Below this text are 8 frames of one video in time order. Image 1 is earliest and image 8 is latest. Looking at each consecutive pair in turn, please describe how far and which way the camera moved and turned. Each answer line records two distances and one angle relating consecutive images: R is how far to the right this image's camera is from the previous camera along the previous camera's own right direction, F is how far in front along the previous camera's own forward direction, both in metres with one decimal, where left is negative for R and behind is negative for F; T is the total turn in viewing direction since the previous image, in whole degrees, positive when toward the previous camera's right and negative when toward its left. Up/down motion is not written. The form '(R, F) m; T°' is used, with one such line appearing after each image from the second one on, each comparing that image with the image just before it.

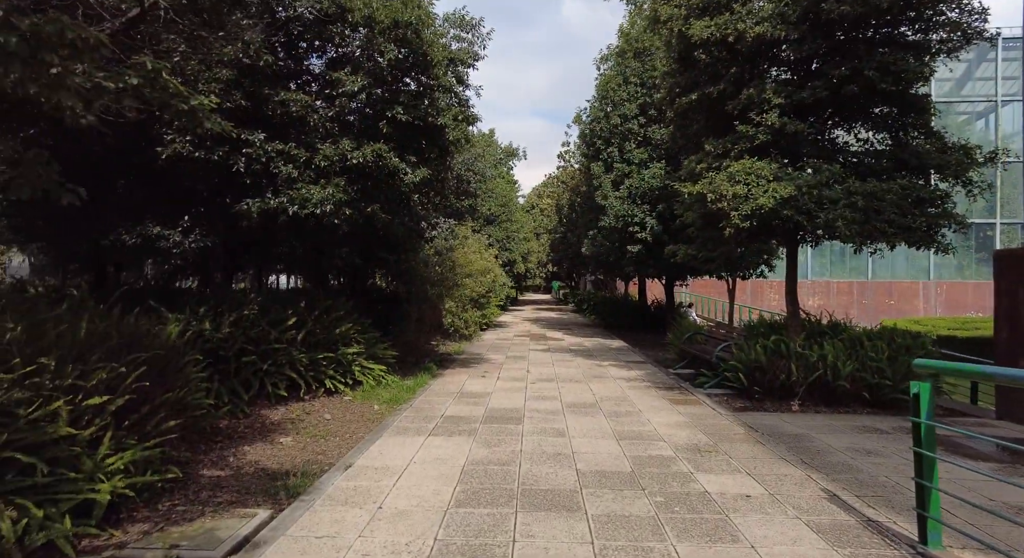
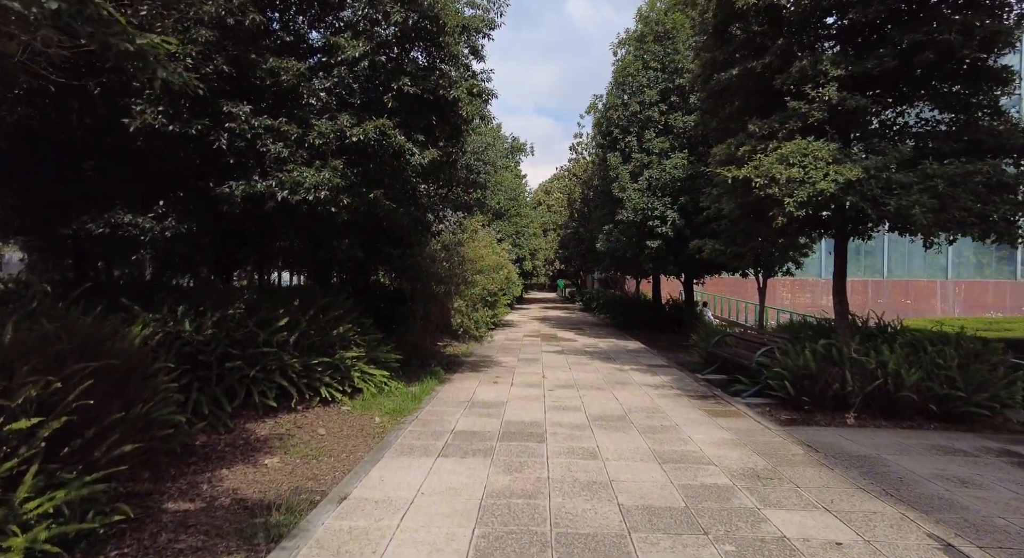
(-0.2, +0.9) m; 0°
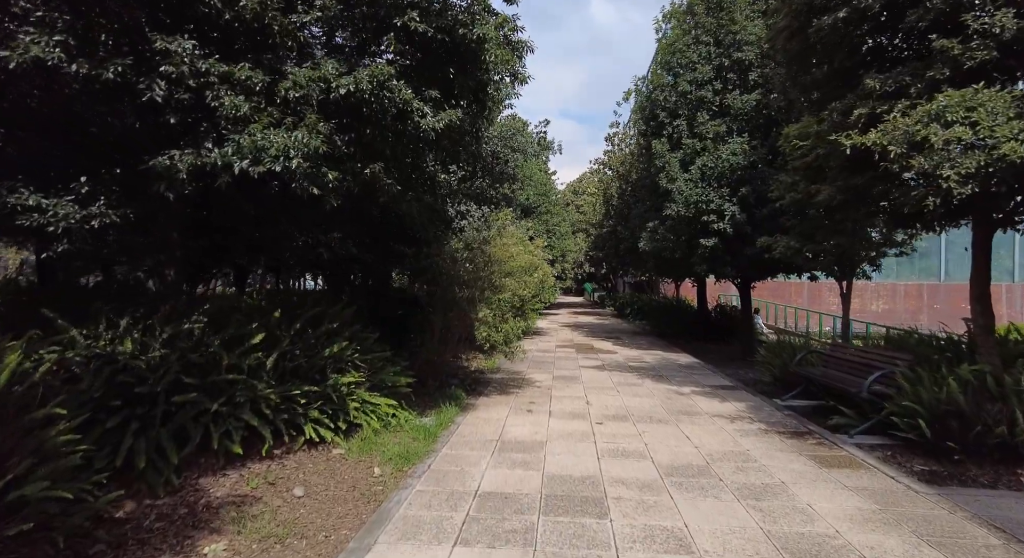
(-0.2, +1.7) m; -2°
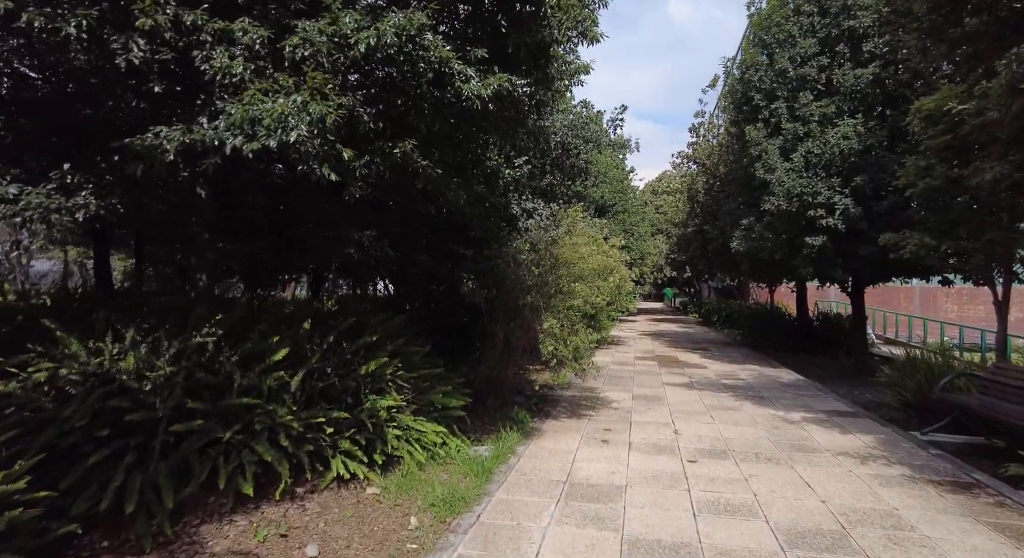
(+0.1, +1.1) m; -8°
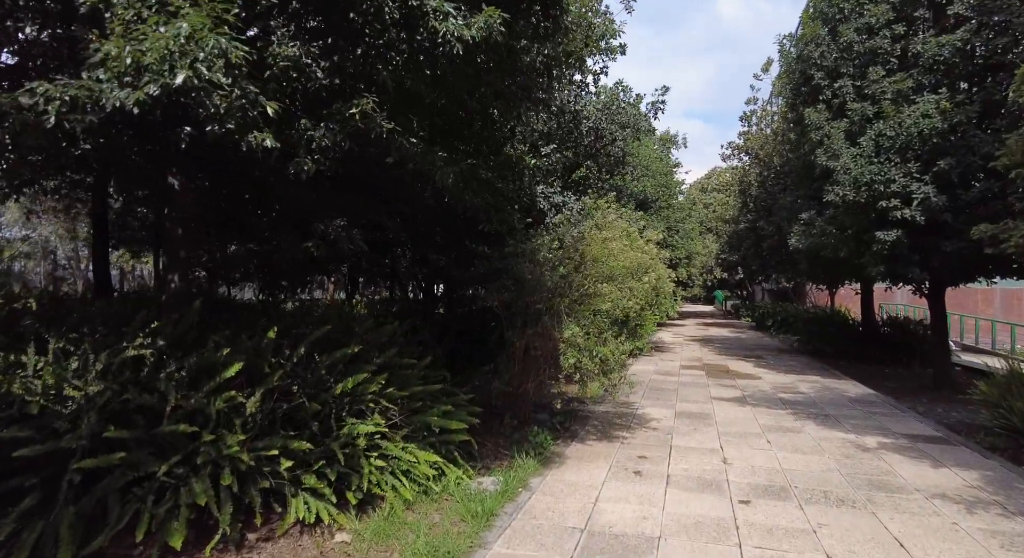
(+0.3, +0.9) m; -5°
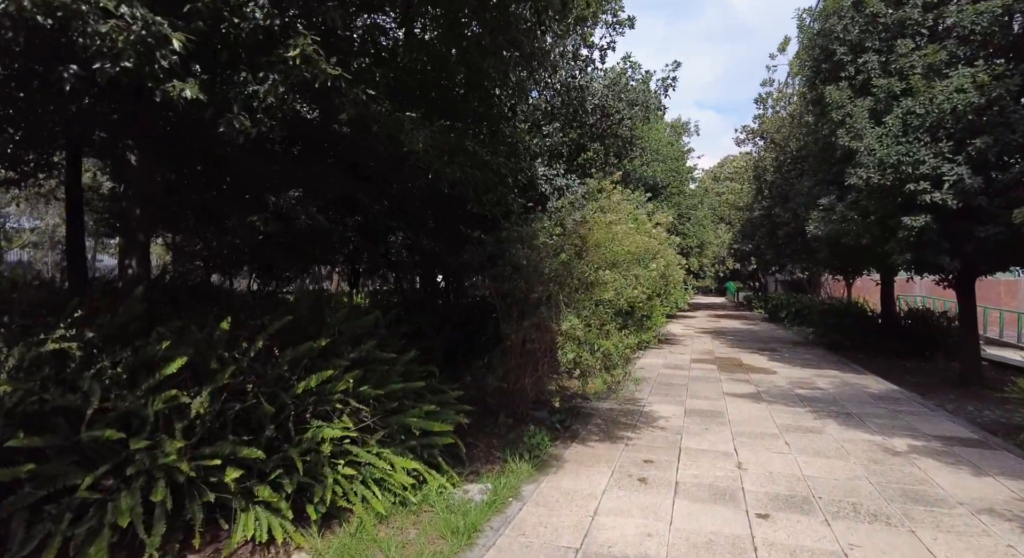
(+0.2, +0.5) m; -1°
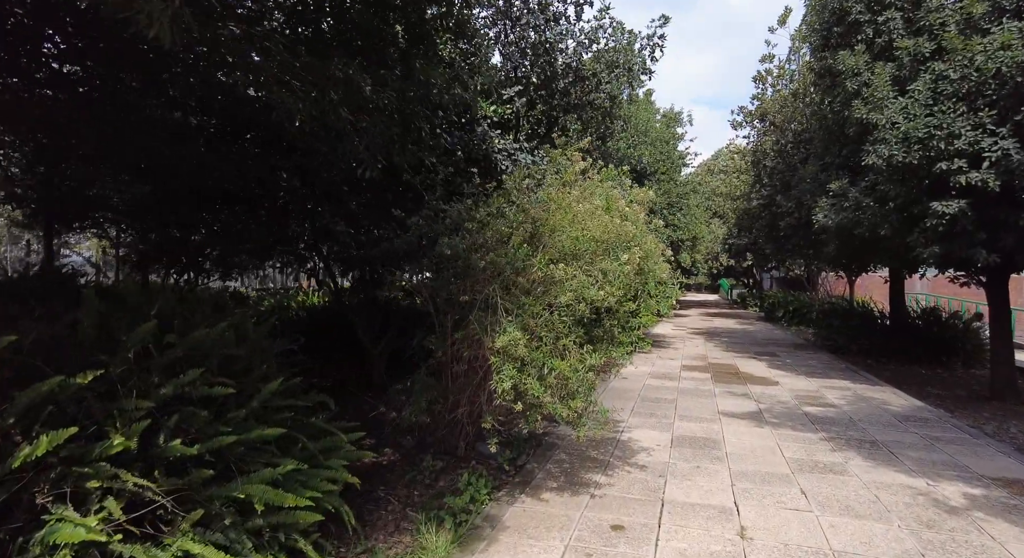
(+0.5, +1.5) m; +1°
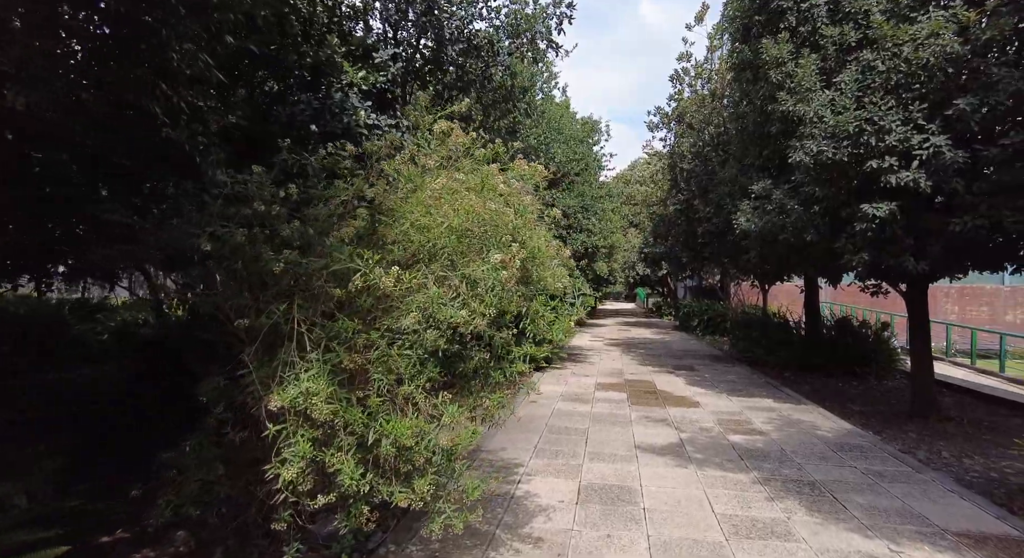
(+0.5, +1.3) m; +8°
